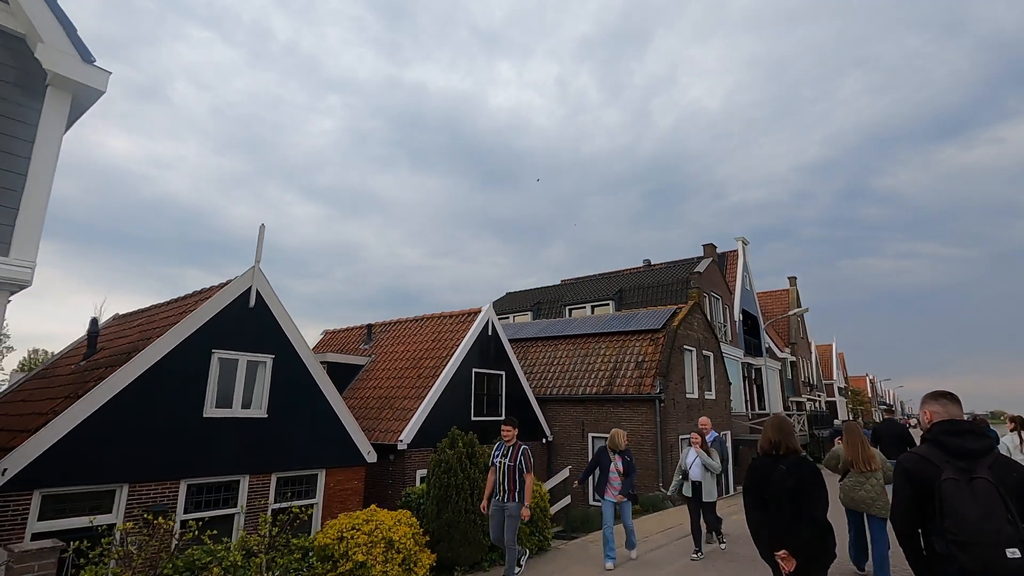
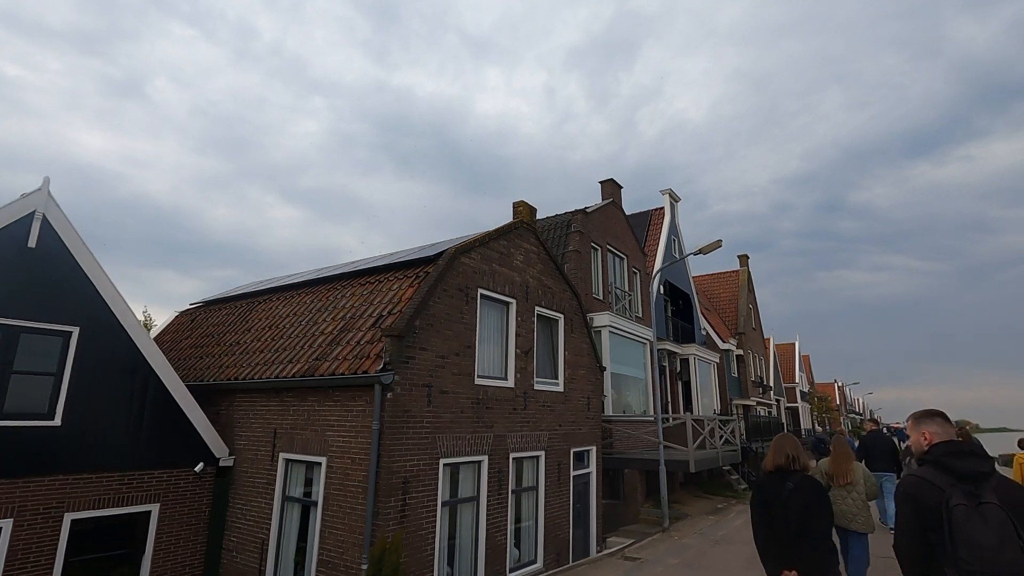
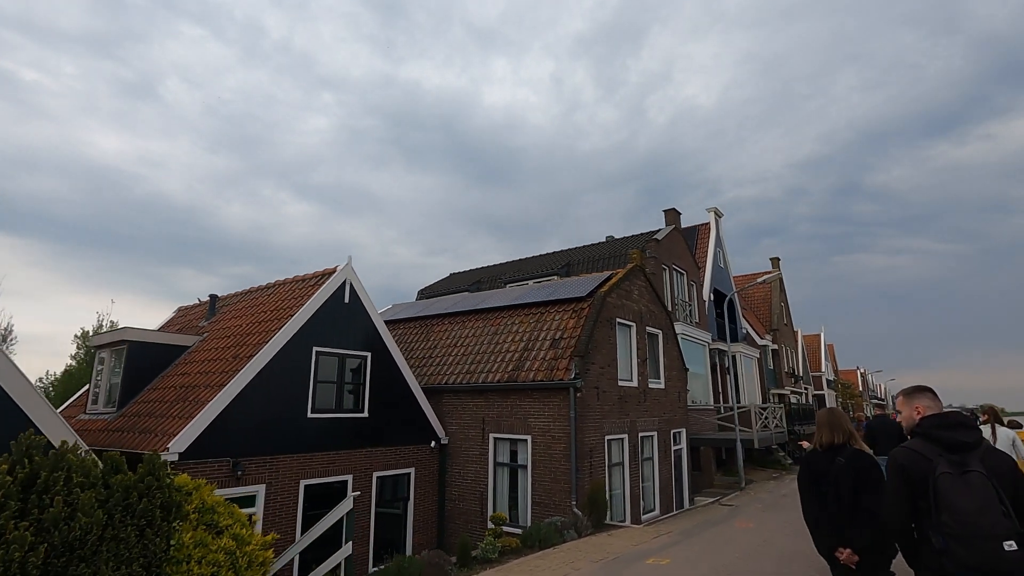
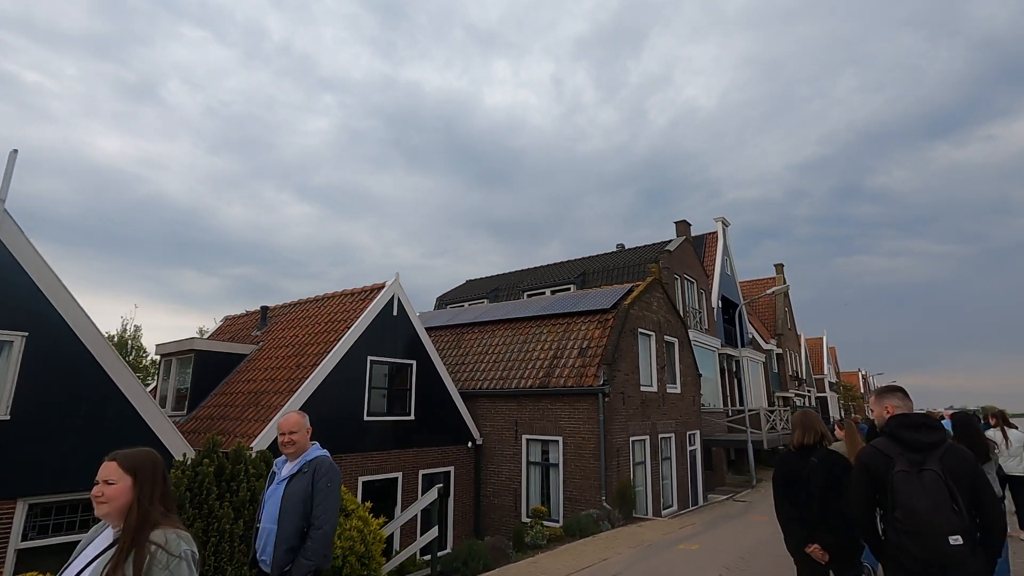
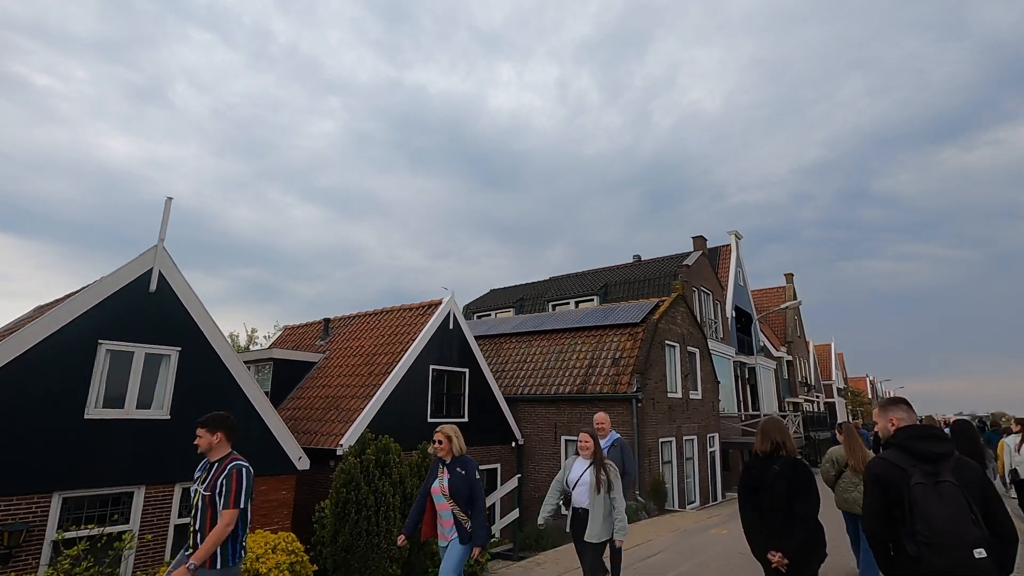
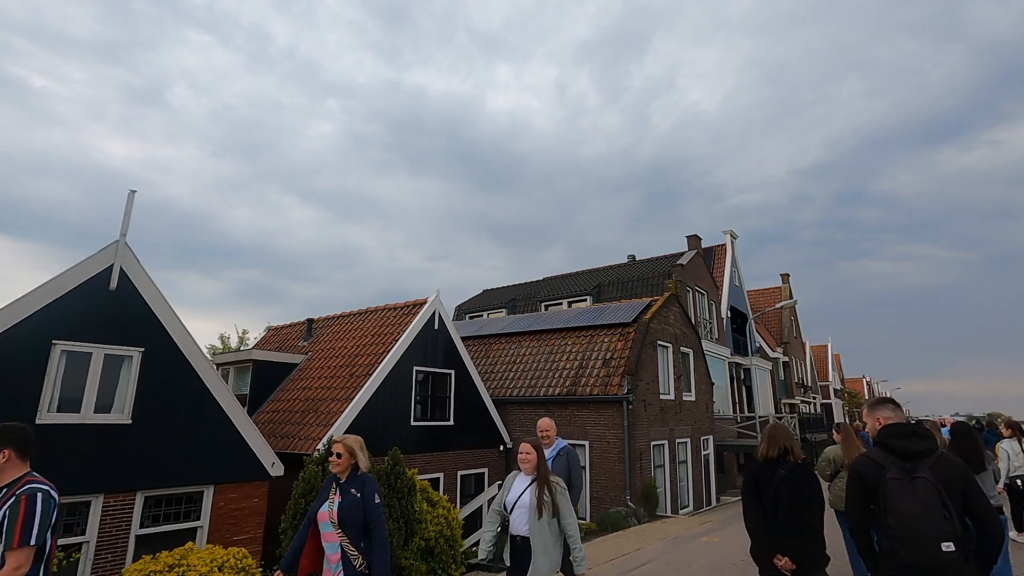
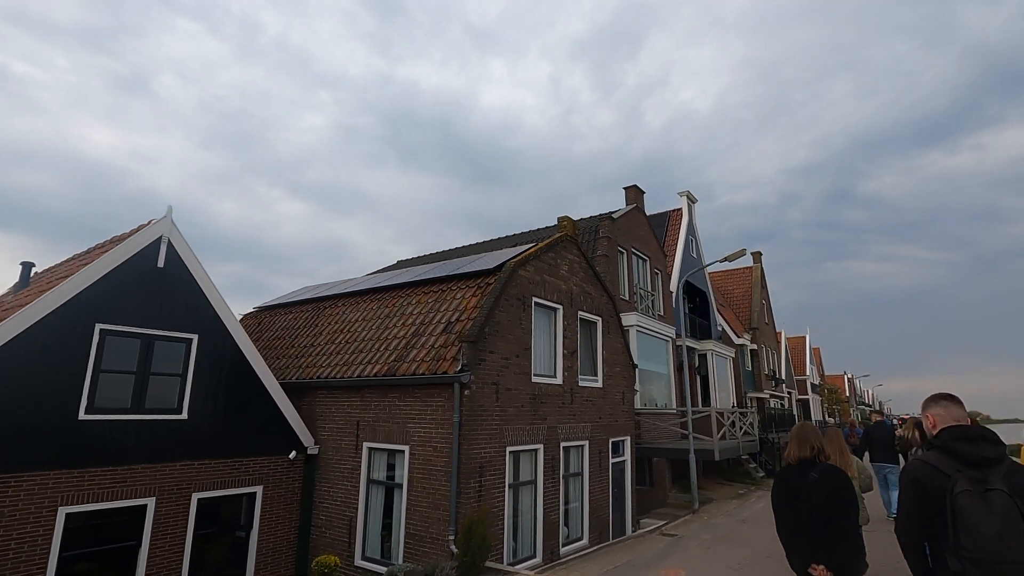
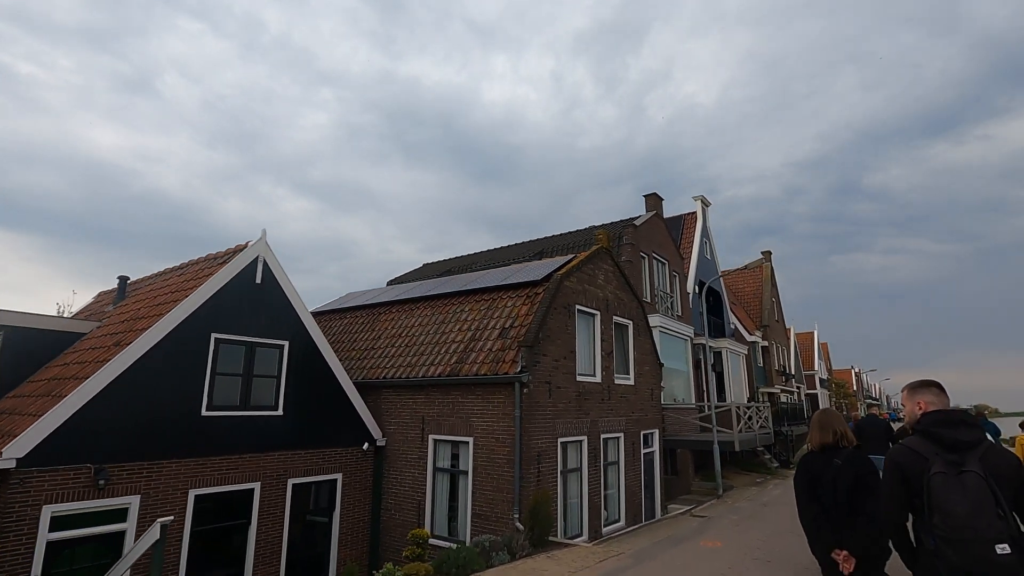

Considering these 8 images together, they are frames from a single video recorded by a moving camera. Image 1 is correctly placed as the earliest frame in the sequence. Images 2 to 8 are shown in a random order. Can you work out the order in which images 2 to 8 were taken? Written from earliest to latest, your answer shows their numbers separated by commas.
5, 6, 4, 3, 8, 7, 2
